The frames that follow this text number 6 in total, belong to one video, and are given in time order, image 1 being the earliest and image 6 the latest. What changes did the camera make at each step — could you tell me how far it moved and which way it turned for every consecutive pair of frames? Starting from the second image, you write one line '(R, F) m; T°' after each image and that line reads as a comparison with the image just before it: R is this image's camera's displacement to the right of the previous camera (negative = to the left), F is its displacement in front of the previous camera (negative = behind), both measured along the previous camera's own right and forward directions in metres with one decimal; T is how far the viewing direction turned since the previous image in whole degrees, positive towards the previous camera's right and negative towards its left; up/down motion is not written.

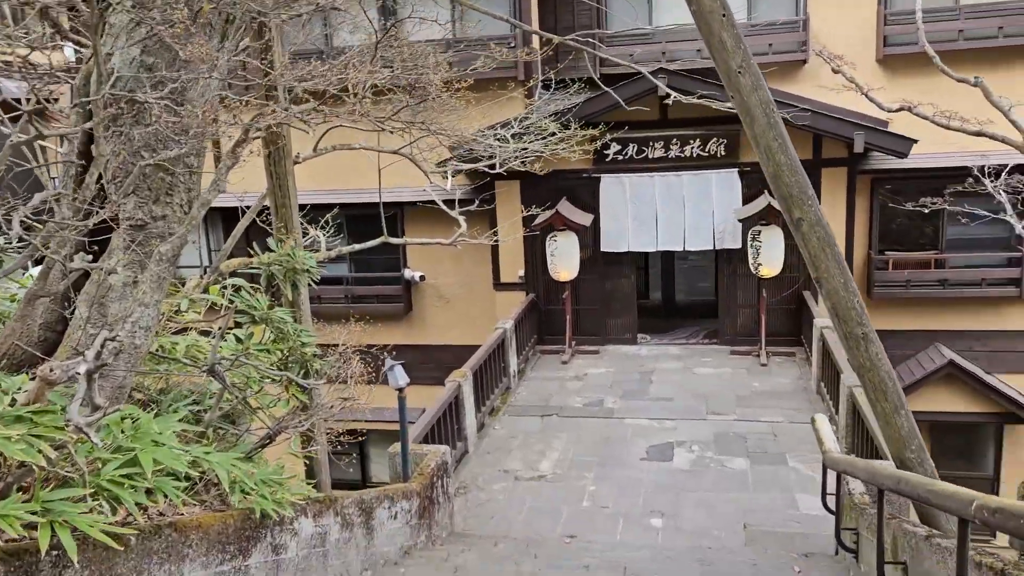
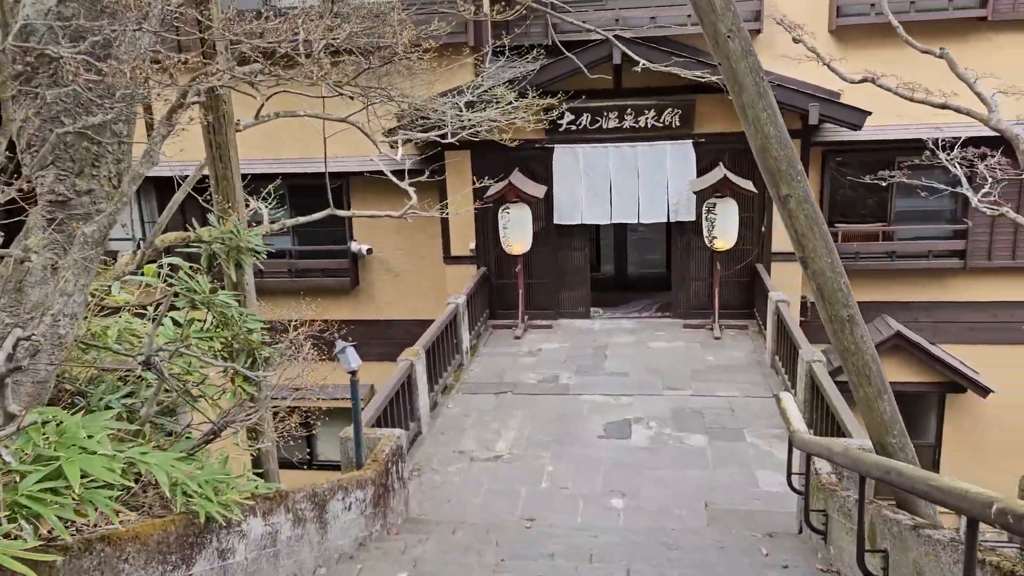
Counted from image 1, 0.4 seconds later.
(-0.1, +0.3) m; +4°
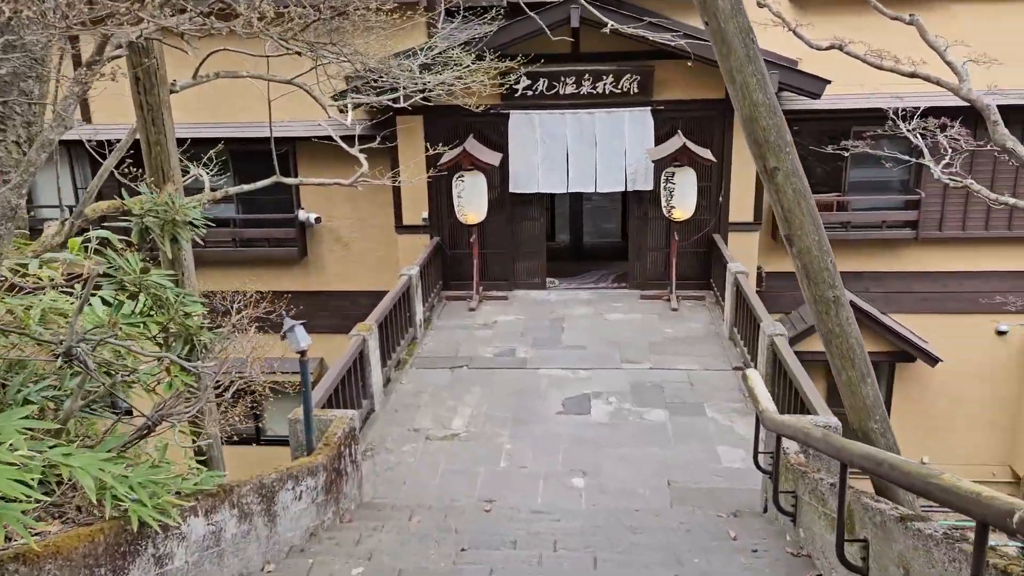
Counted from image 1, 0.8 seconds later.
(-0.1, +0.3) m; +3°
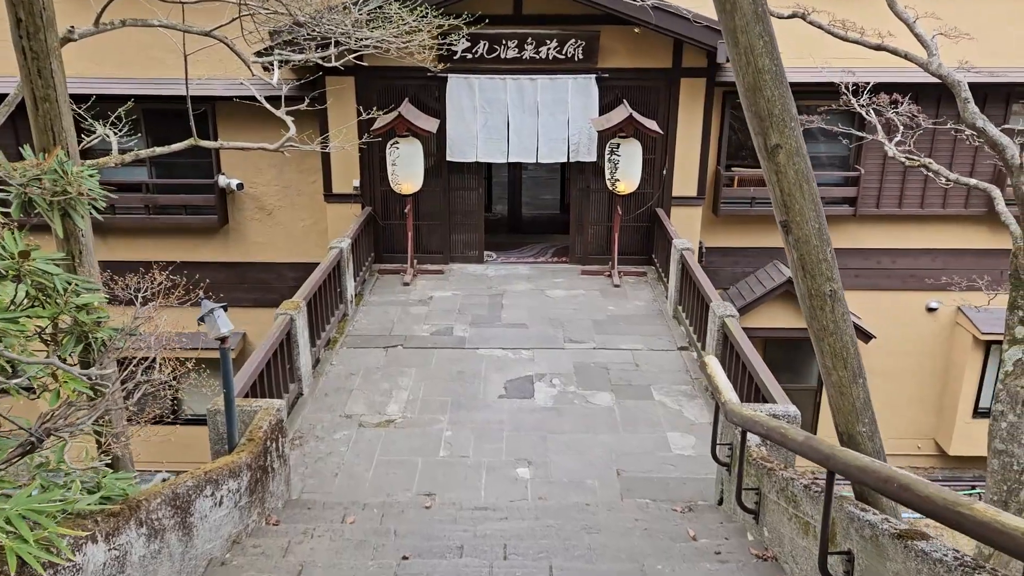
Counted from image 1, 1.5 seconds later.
(-0.1, +0.4) m; +5°
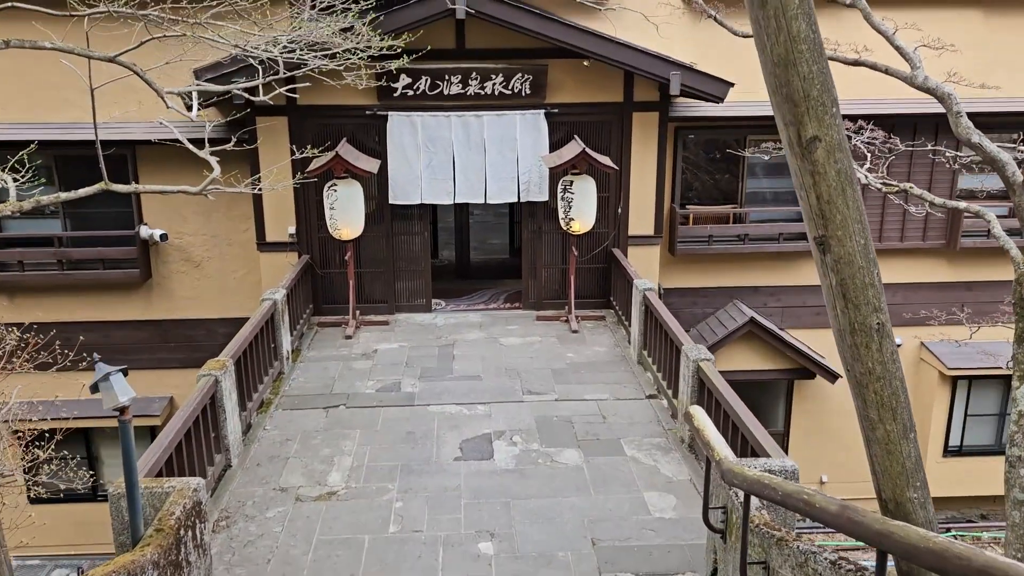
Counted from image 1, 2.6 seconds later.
(-0.1, +0.7) m; +4°
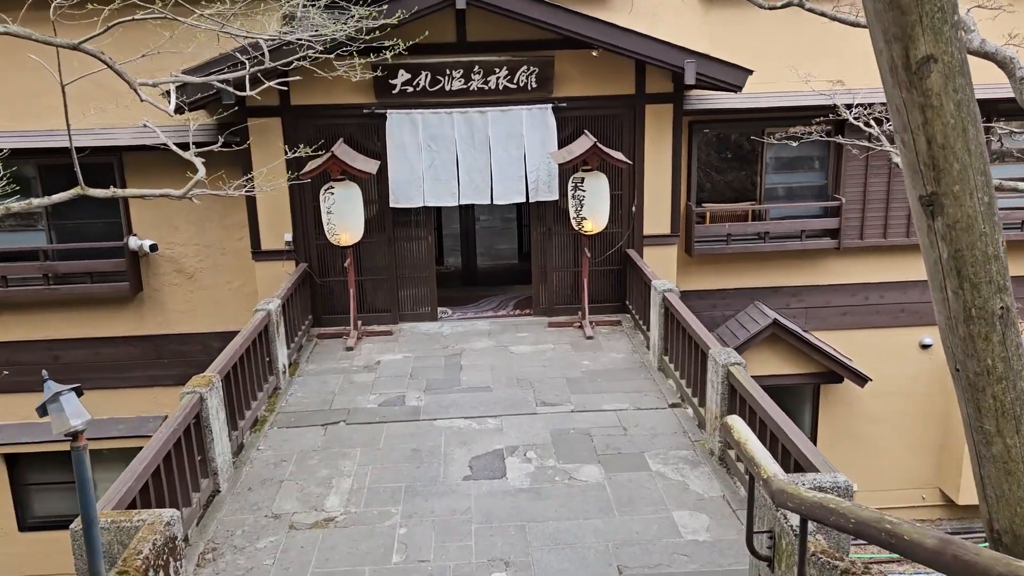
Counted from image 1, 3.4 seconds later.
(0.0, +0.5) m; -1°
